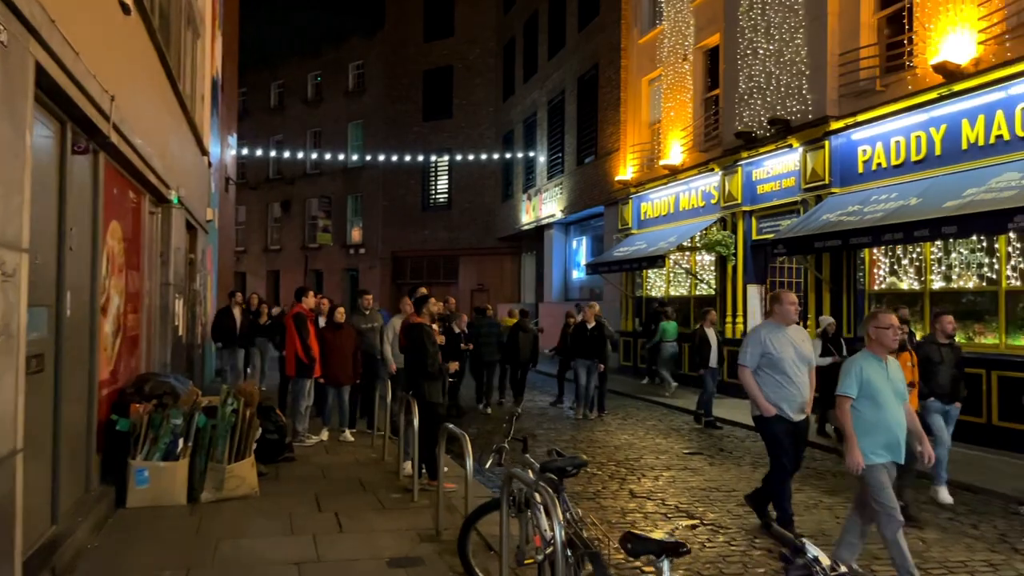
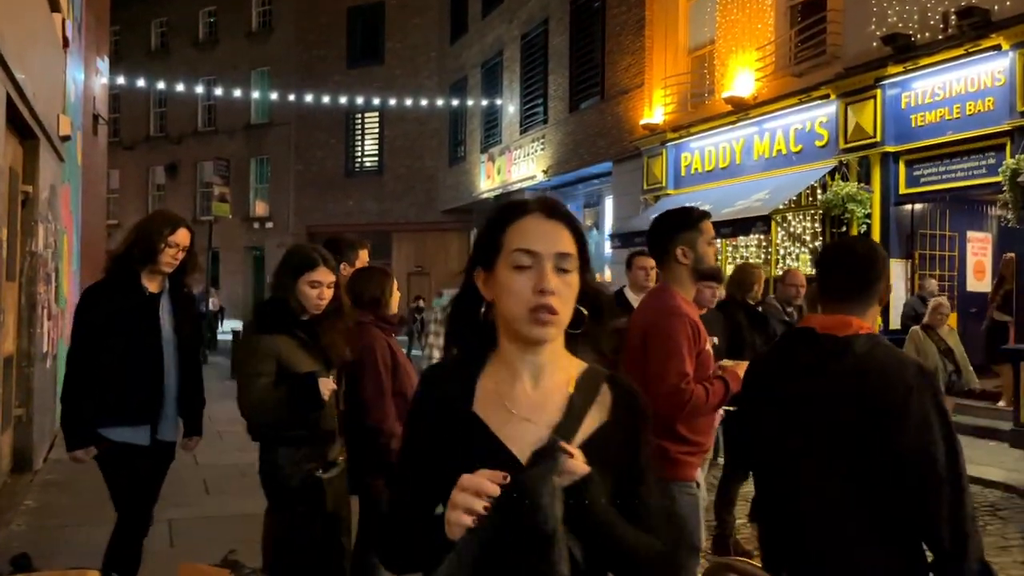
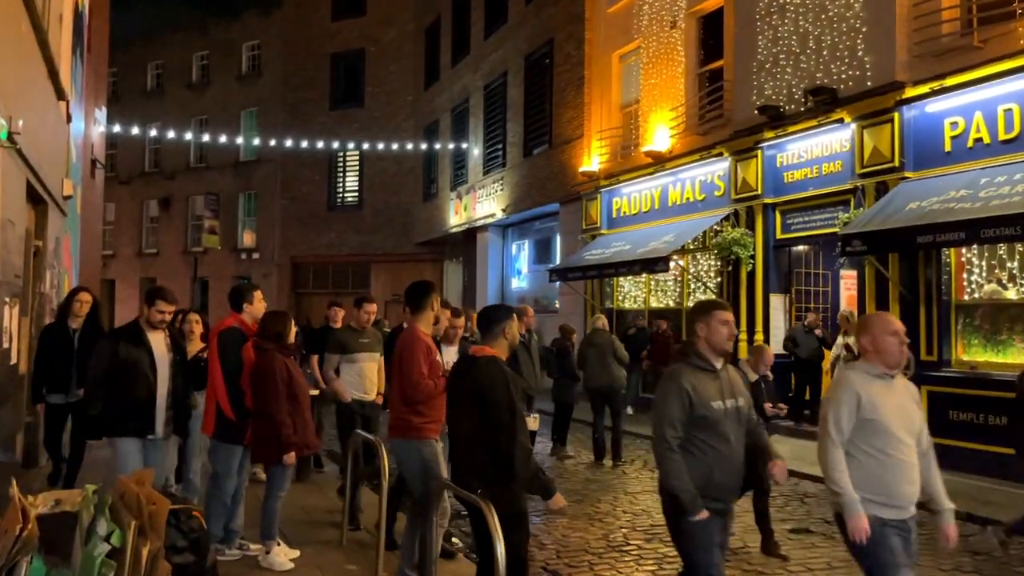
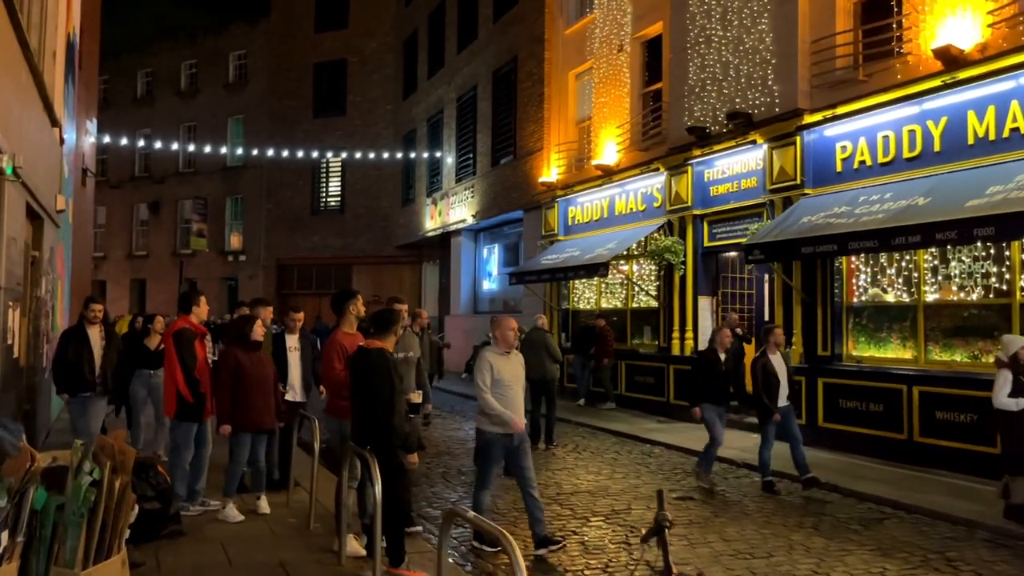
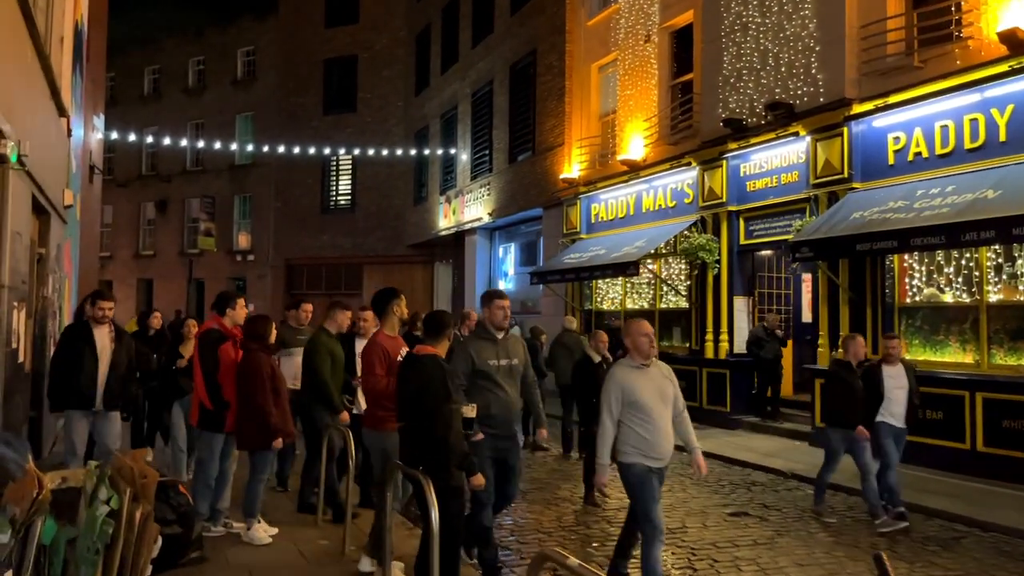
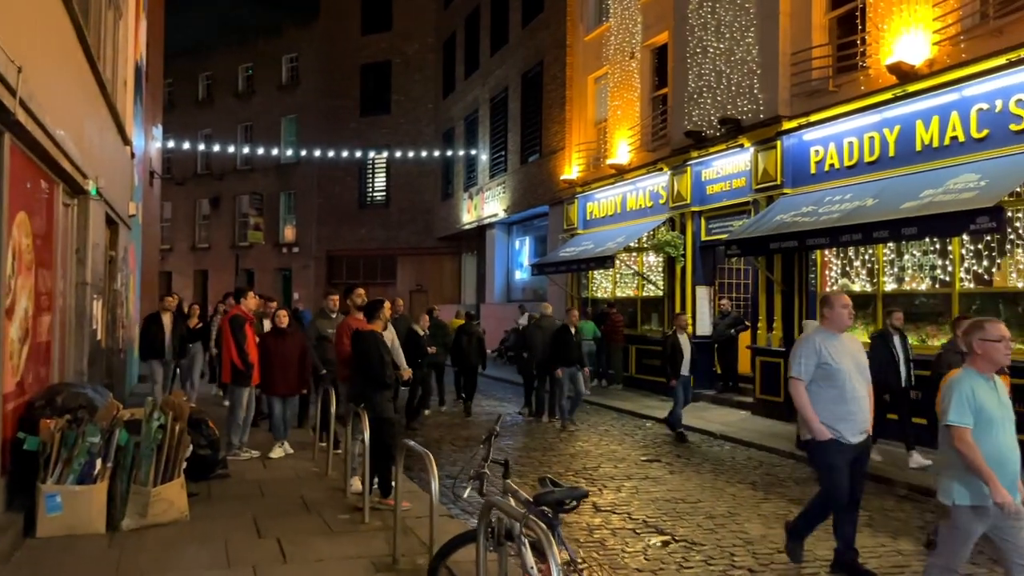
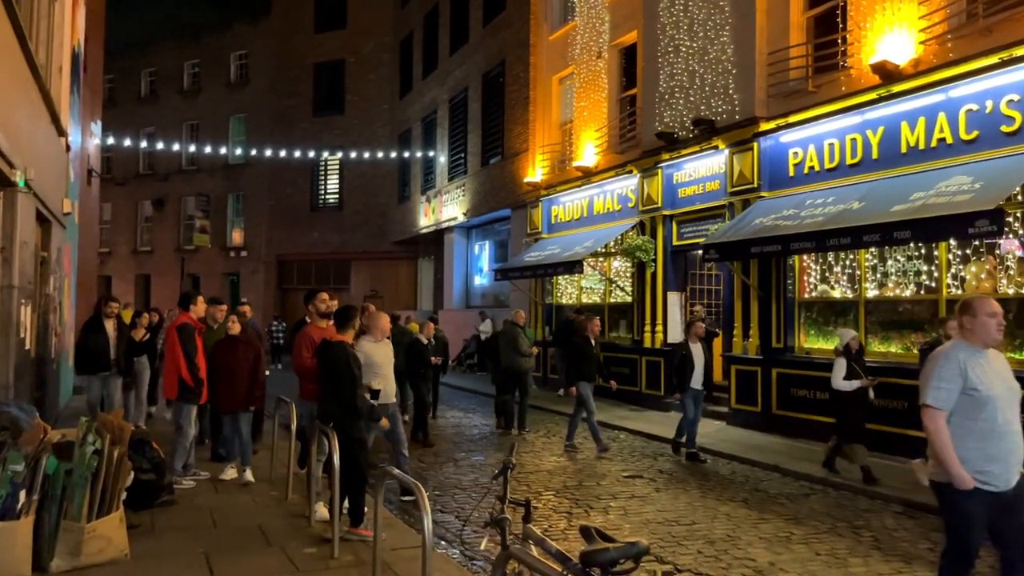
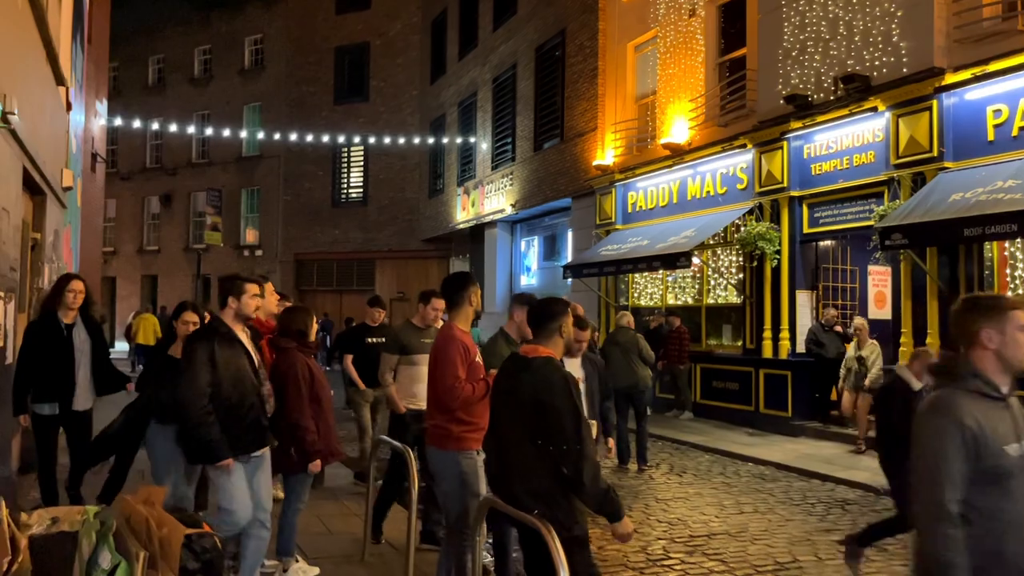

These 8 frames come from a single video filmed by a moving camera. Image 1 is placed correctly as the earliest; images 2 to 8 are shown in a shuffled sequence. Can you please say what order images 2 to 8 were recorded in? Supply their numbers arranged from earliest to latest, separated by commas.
6, 7, 4, 5, 3, 8, 2
